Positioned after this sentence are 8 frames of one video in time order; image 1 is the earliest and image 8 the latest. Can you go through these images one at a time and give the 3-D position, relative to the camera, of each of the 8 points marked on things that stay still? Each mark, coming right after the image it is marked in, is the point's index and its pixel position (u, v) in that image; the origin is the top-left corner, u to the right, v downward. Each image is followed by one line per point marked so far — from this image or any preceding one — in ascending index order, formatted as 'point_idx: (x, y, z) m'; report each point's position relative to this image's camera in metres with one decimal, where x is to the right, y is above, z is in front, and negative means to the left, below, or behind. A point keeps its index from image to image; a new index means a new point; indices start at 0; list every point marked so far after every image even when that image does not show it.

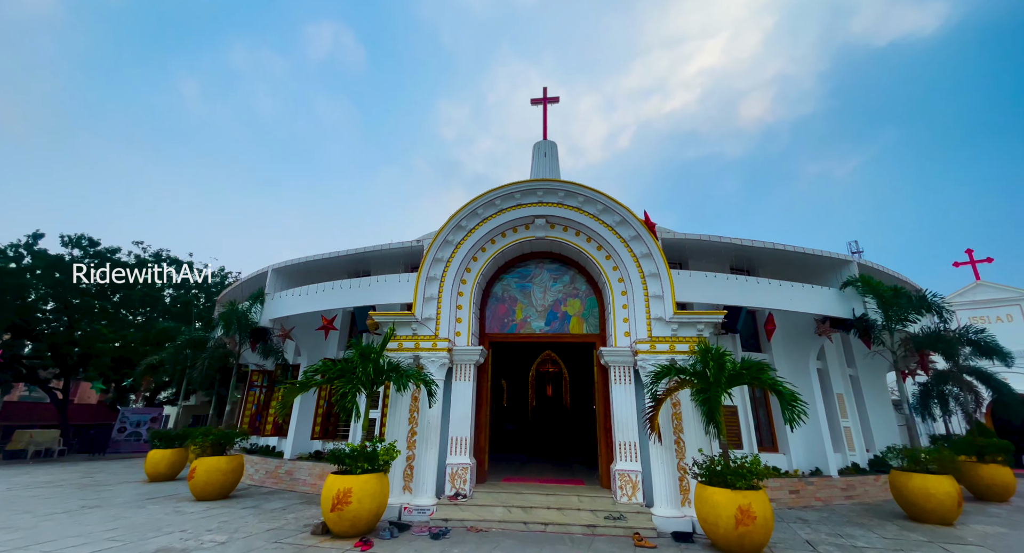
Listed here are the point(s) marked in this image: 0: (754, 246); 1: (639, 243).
0: (+5.4, +0.7, +10.3) m
1: (+2.6, +0.7, +9.5) m
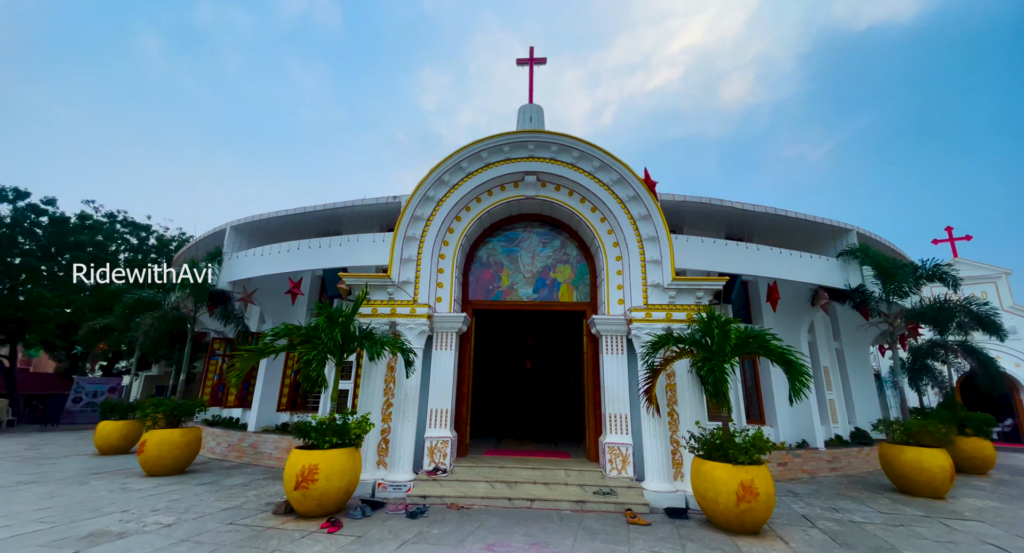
0: (+5.1, +1.3, +9.7) m
1: (+2.4, +1.4, +8.8) m
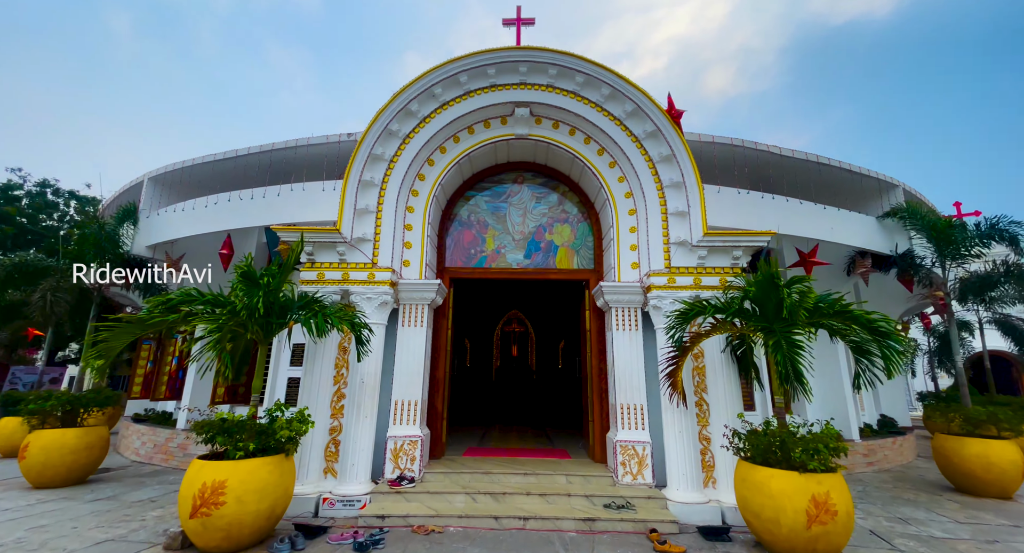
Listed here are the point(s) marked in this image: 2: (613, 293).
0: (+4.9, +2.0, +8.0) m
1: (+2.2, +2.0, +7.0) m
2: (+1.5, -0.3, +6.9) m
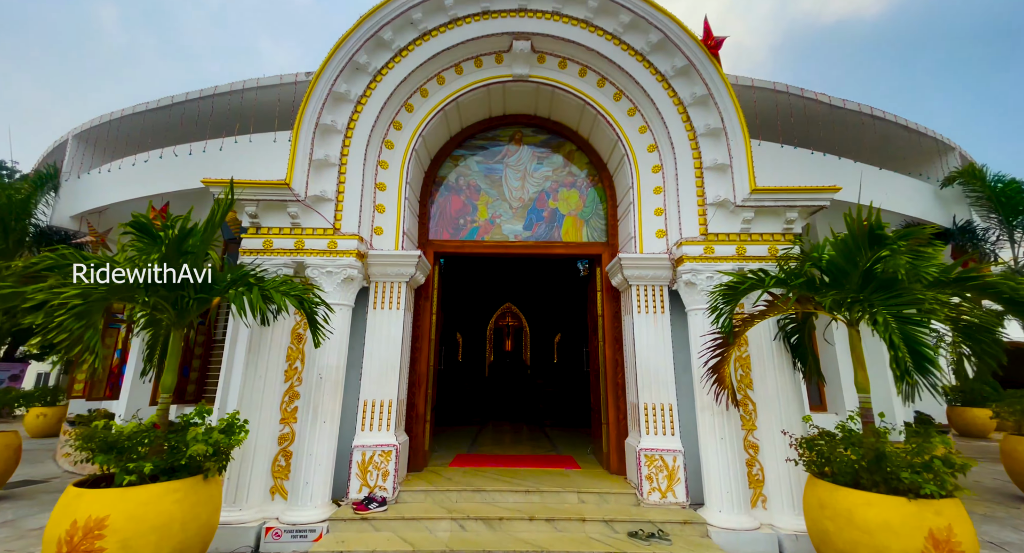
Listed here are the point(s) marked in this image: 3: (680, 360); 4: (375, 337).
0: (+4.9, +2.4, +6.8) m
1: (+2.2, +2.4, +5.7) m
2: (+1.5, +0.1, +5.6) m
3: (+2.0, -1.0, +5.5) m
4: (-1.6, -0.7, +5.5) m
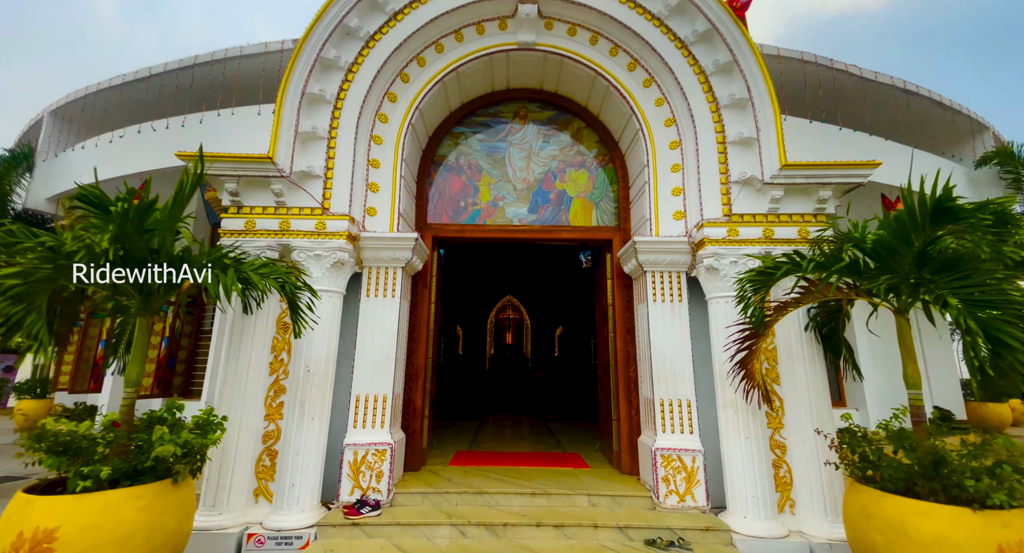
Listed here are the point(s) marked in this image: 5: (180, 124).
0: (+4.9, +2.6, +6.3) m
1: (+2.2, +2.6, +5.2) m
2: (+1.5, +0.3, +5.1) m
3: (+2.1, -0.8, +5.1) m
4: (-1.6, -0.5, +5.1) m
5: (-4.1, +1.9, +5.8) m
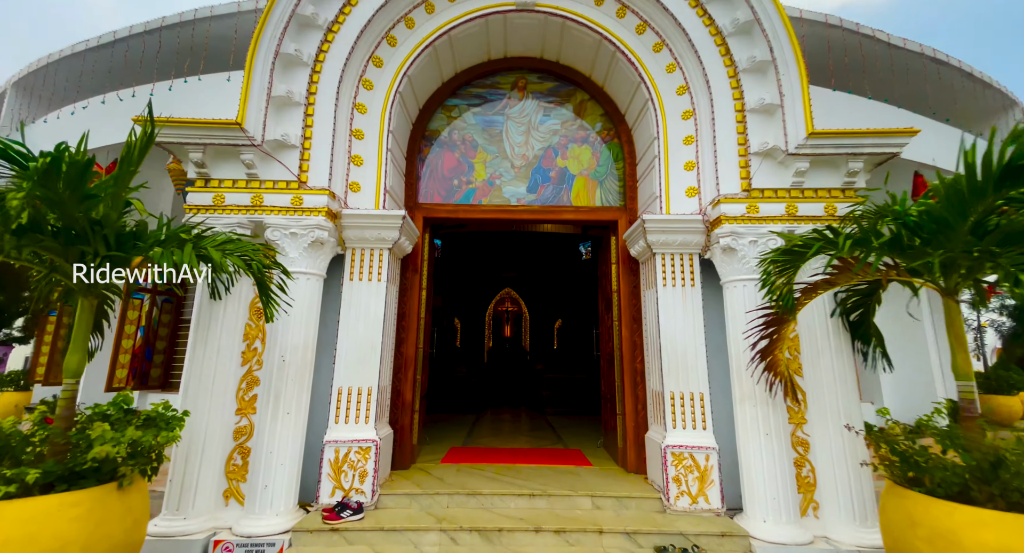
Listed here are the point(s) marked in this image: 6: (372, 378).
0: (+4.9, +2.8, +5.8) m
1: (+2.2, +2.7, +4.7) m
2: (+1.5, +0.4, +4.7) m
3: (+2.0, -0.7, +4.7) m
4: (-1.6, -0.4, +4.6) m
5: (-4.1, +2.1, +5.3) m
6: (-1.4, -1.0, +4.5) m
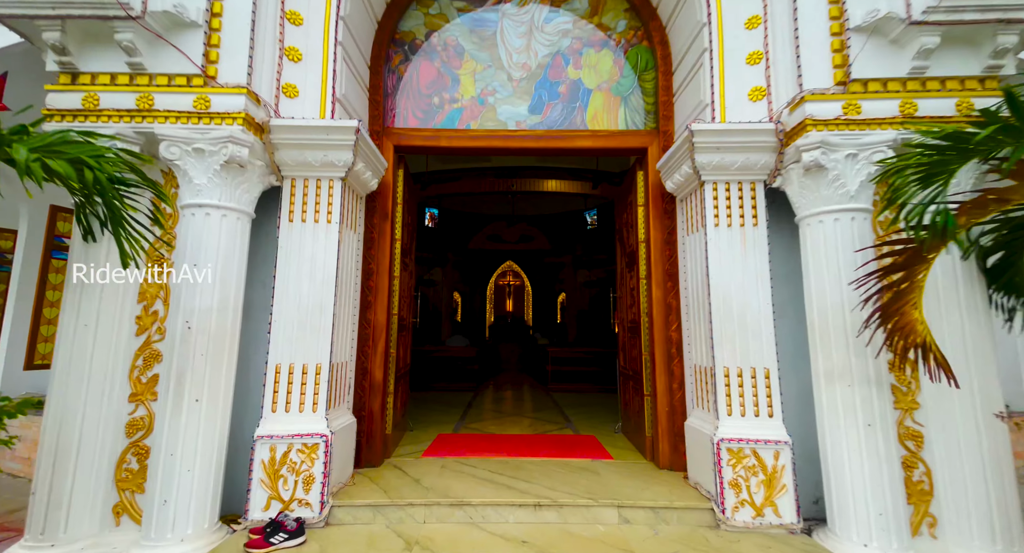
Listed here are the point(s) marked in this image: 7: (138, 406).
0: (+4.9, +3.3, +4.3) m
1: (+2.1, +3.2, +3.3) m
2: (+1.5, +0.9, +3.4) m
3: (+2.0, -0.2, +3.5) m
4: (-1.6, +0.1, +3.4) m
5: (-4.2, +2.6, +4.0) m
6: (-1.4, -0.5, +3.4) m
7: (-2.5, -0.8, +3.1) m
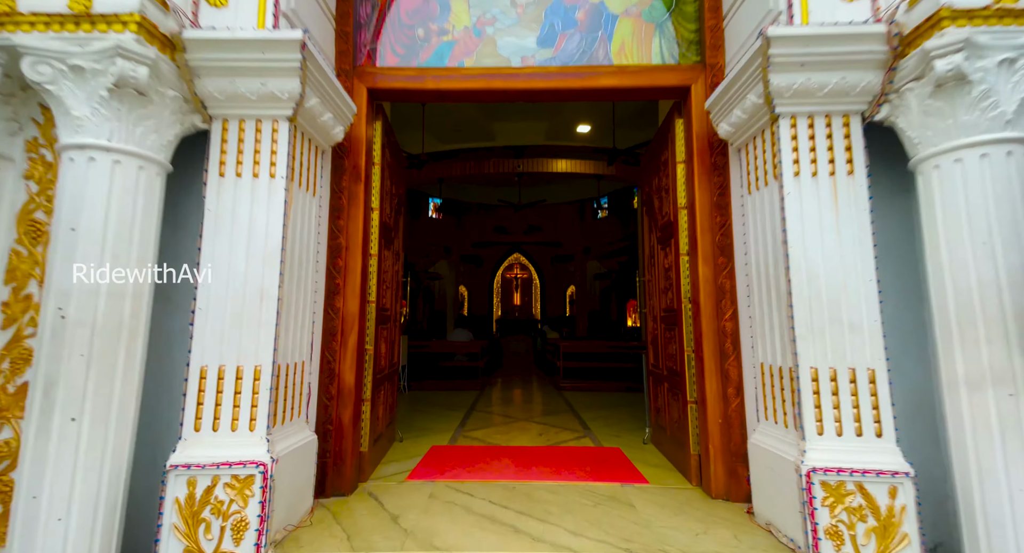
0: (+4.9, +3.6, +3.3) m
1: (+2.1, +3.4, +2.3) m
2: (+1.5, +1.1, +2.4) m
3: (+2.0, 0.0, +2.5) m
4: (-1.6, +0.3, +2.5) m
5: (-4.2, +2.7, +3.1) m
6: (-1.4, -0.4, +2.5) m
7: (-2.4, -0.7, +2.2) m
